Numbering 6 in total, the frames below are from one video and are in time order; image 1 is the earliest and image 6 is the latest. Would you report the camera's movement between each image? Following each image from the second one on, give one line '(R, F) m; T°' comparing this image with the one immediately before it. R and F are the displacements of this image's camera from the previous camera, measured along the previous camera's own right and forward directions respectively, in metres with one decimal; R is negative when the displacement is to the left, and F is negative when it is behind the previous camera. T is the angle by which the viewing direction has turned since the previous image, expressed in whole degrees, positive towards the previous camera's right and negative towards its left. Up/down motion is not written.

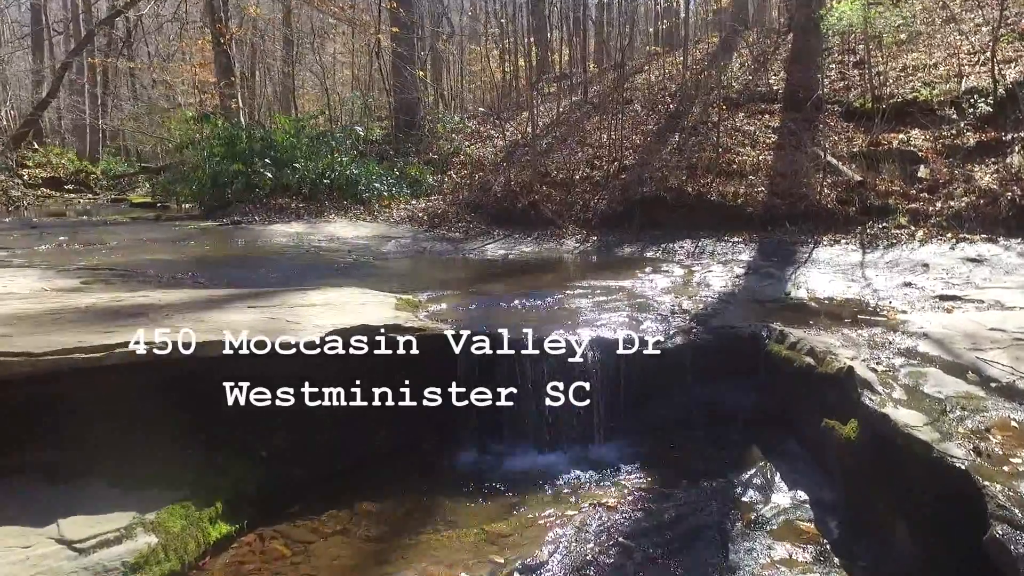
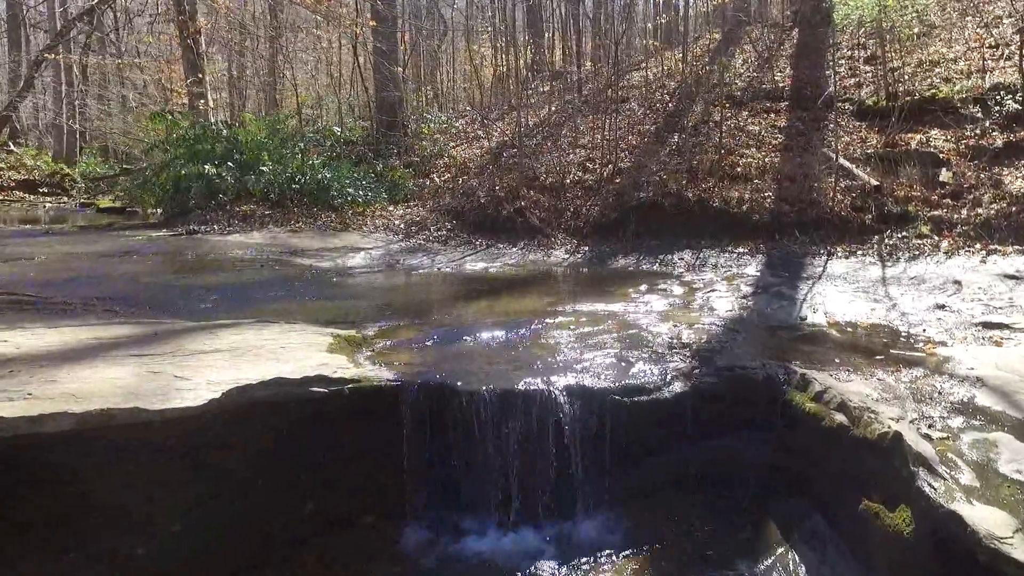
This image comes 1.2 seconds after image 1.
(+0.3, +1.1) m; 0°
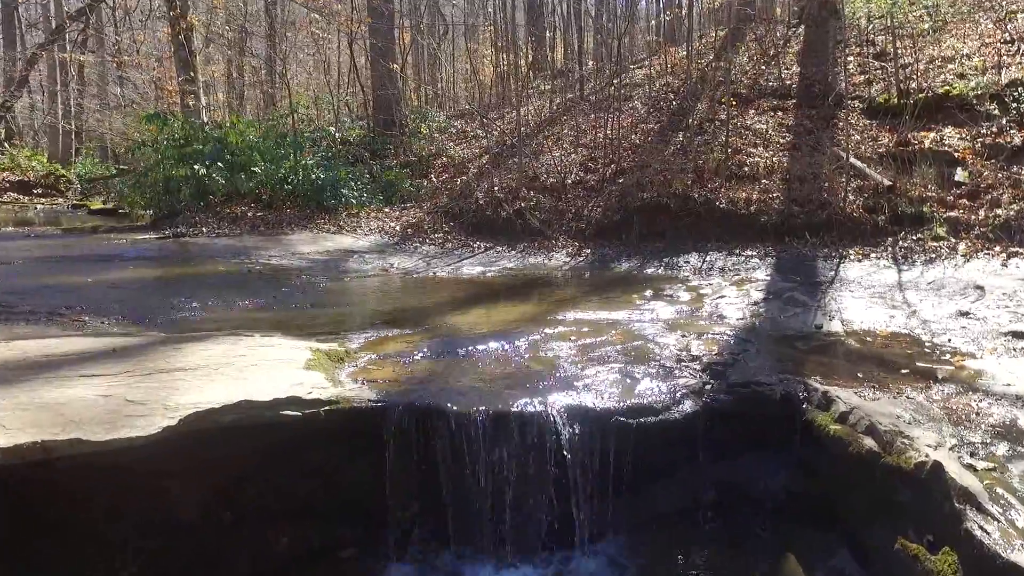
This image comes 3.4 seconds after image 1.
(0.0, +0.4) m; 0°
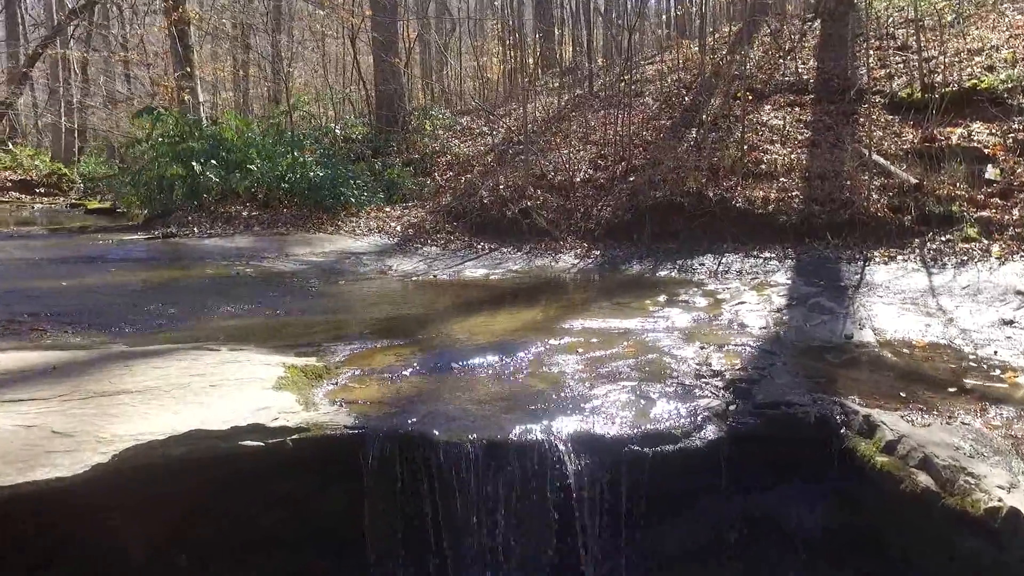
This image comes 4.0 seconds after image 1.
(+0.1, +0.5) m; -1°
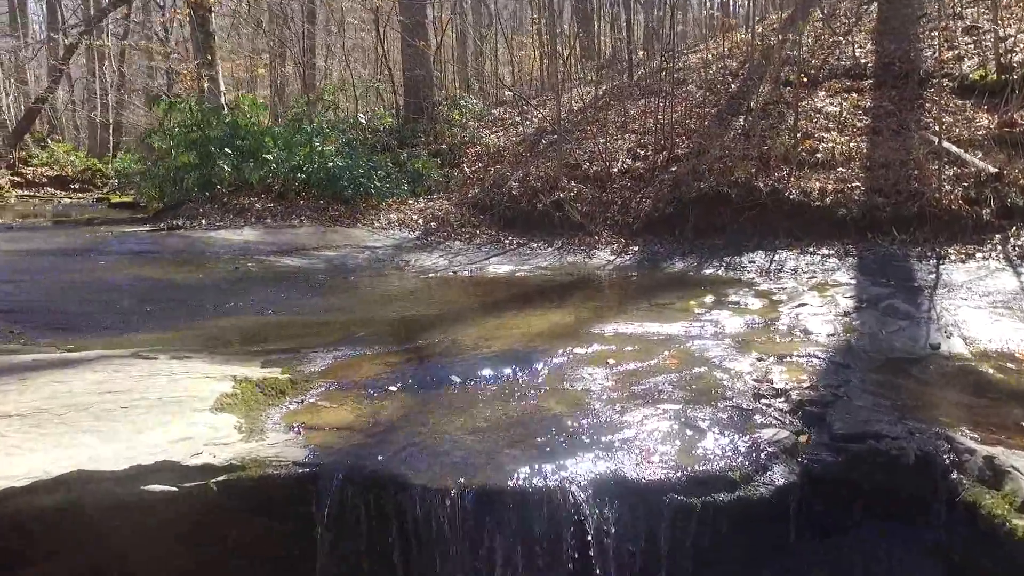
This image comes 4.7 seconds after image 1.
(+0.1, +0.9) m; -3°
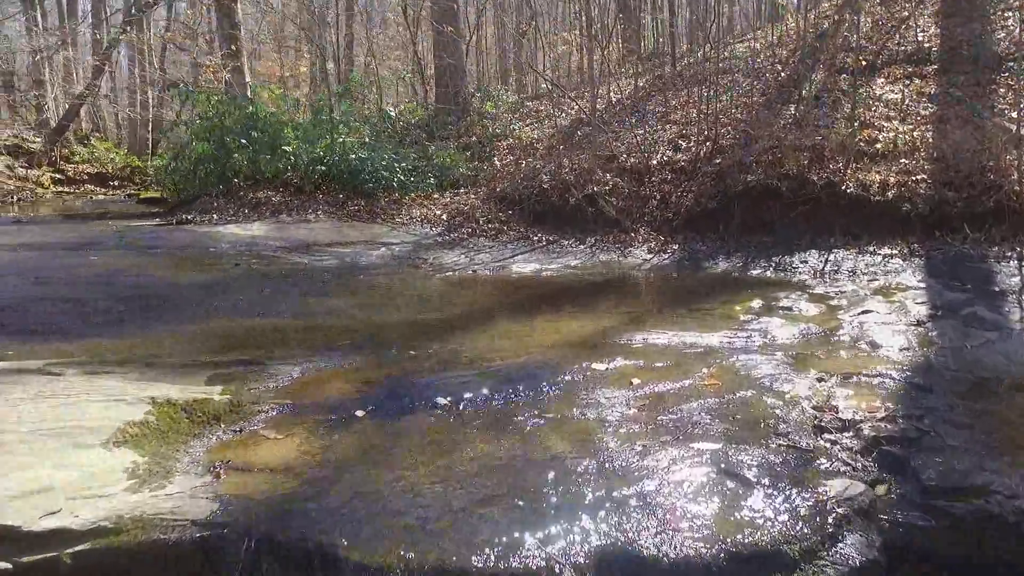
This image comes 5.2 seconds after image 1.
(+0.2, +0.8) m; -3°
